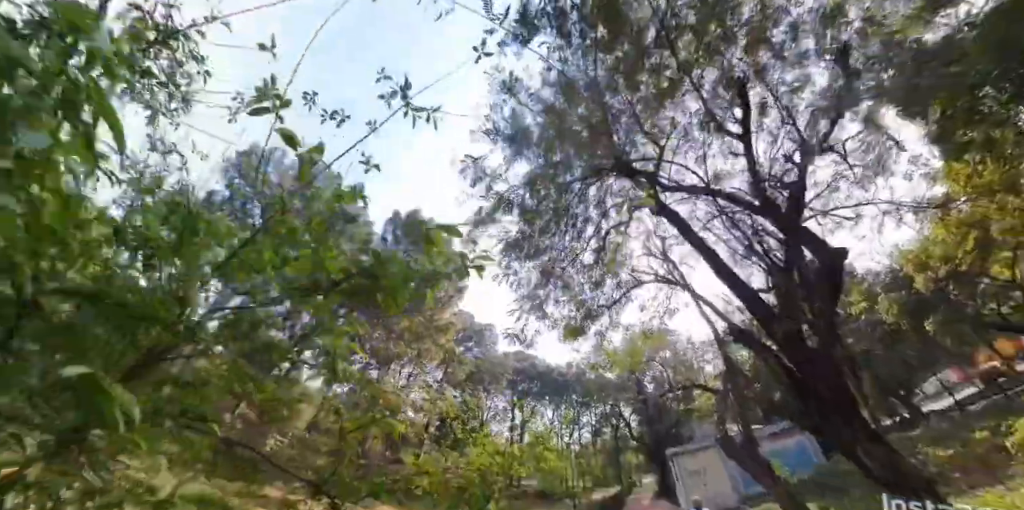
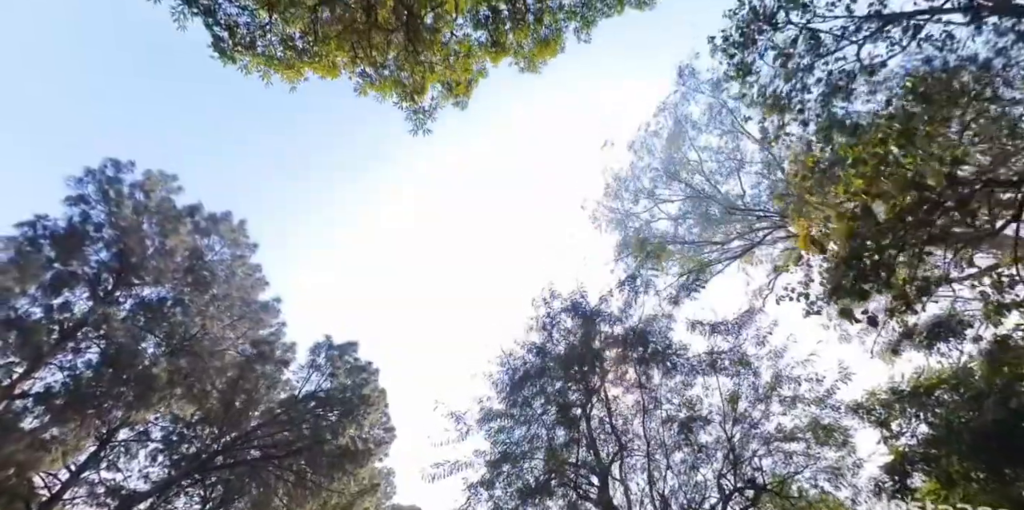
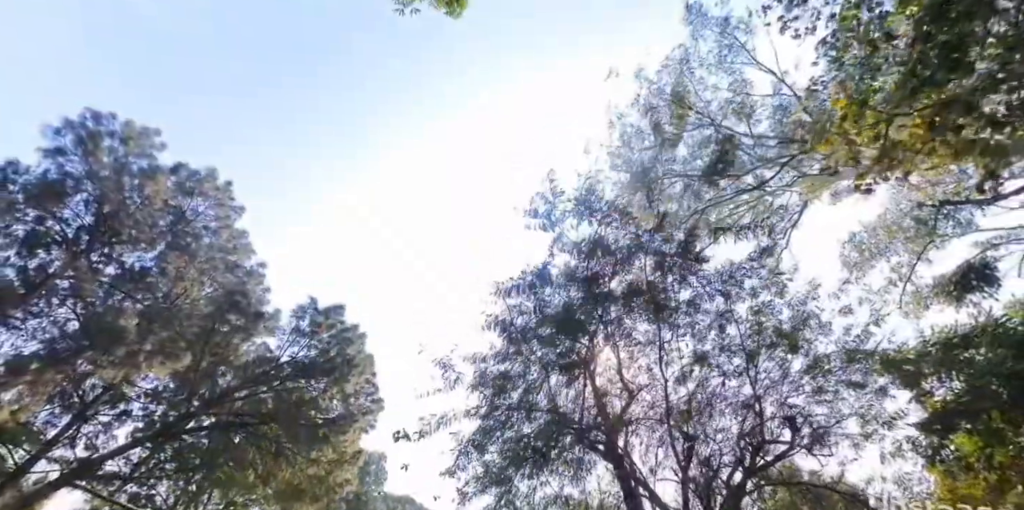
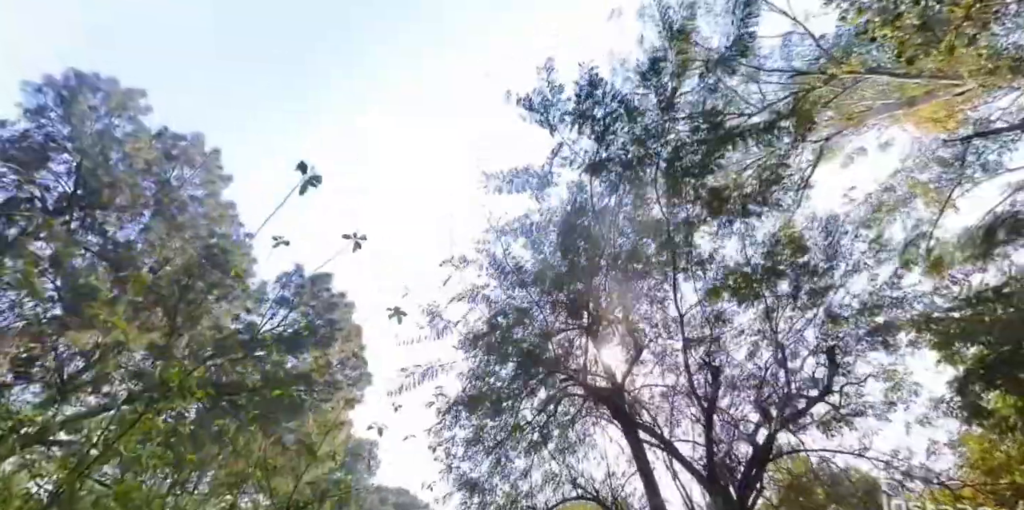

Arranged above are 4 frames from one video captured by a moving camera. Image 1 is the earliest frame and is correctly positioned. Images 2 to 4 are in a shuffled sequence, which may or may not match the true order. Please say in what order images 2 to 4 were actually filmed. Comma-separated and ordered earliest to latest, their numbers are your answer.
4, 3, 2
